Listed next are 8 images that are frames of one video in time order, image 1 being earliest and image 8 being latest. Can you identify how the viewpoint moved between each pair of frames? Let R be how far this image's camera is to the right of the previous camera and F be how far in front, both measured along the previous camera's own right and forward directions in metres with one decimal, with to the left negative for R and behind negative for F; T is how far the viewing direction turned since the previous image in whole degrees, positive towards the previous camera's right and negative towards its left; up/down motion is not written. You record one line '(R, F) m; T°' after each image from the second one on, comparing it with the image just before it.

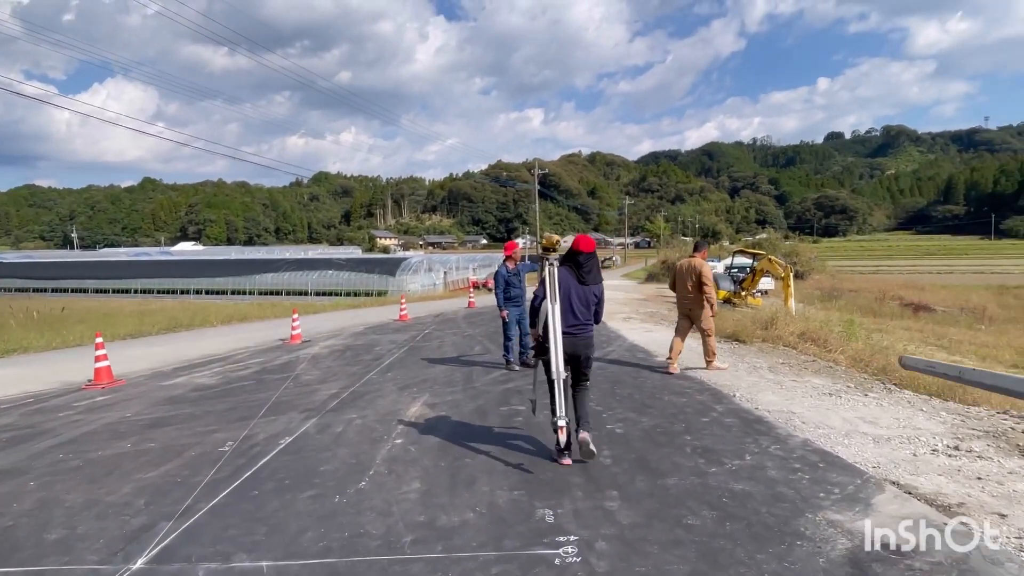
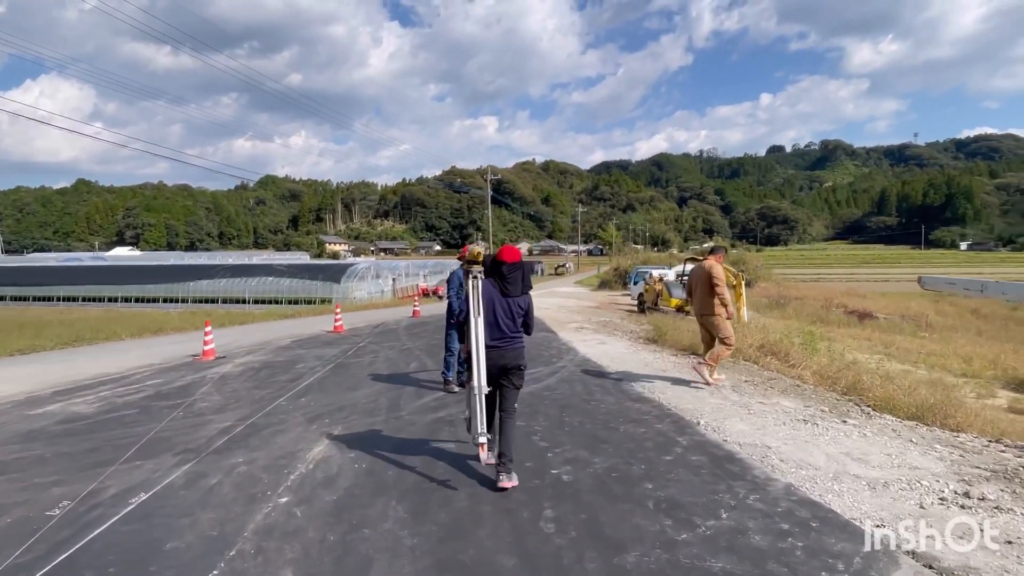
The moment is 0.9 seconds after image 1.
(+0.3, +1.2) m; +4°
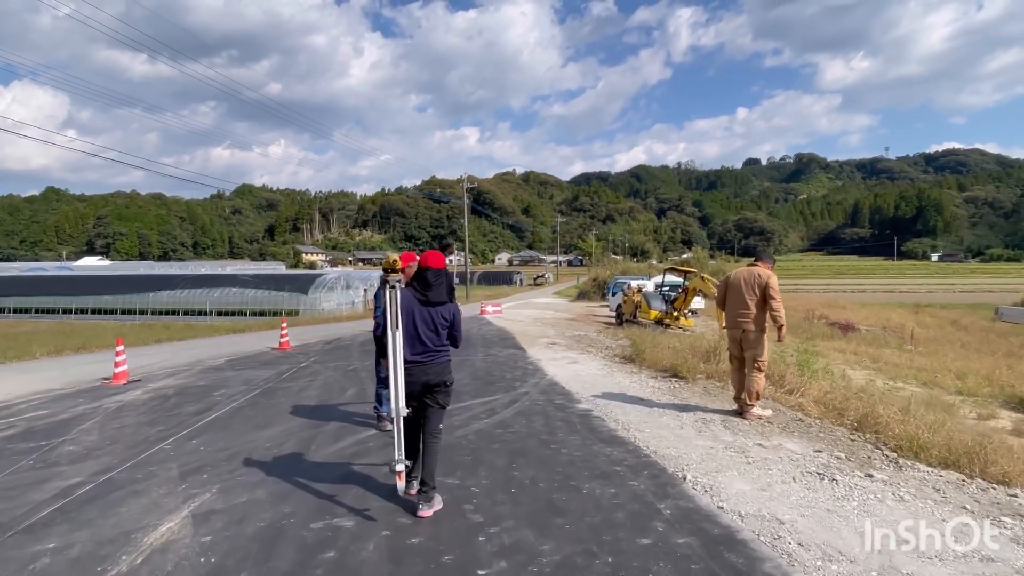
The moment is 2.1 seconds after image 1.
(+0.4, +1.5) m; +2°
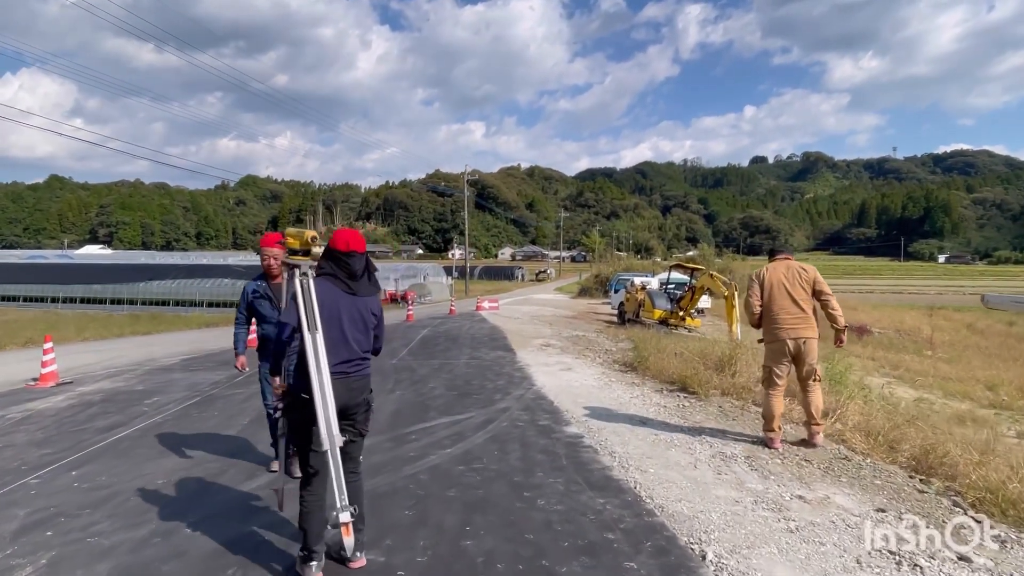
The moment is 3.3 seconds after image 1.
(+0.3, +1.5) m; 0°
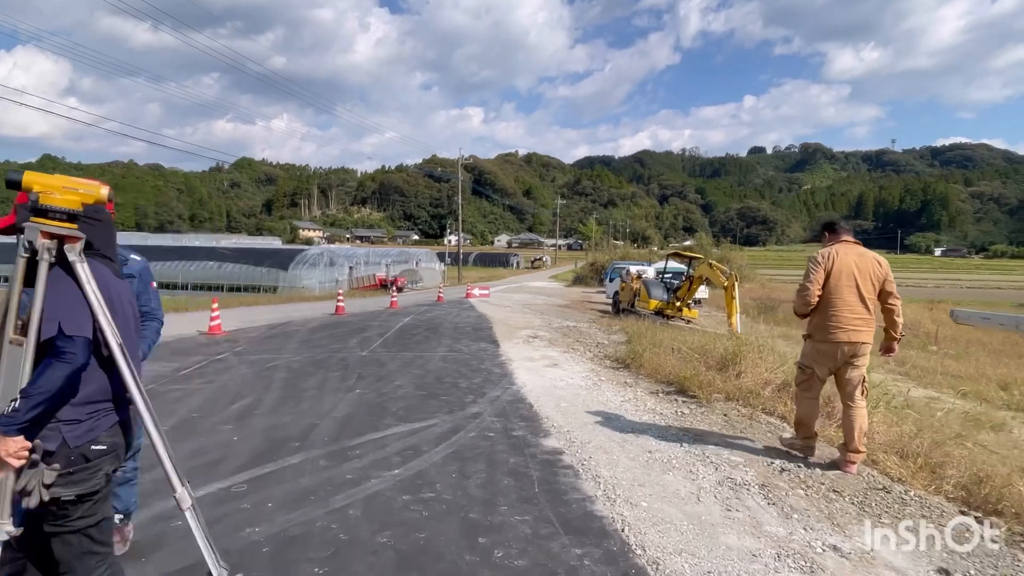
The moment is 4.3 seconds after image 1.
(+0.2, +1.1) m; 0°
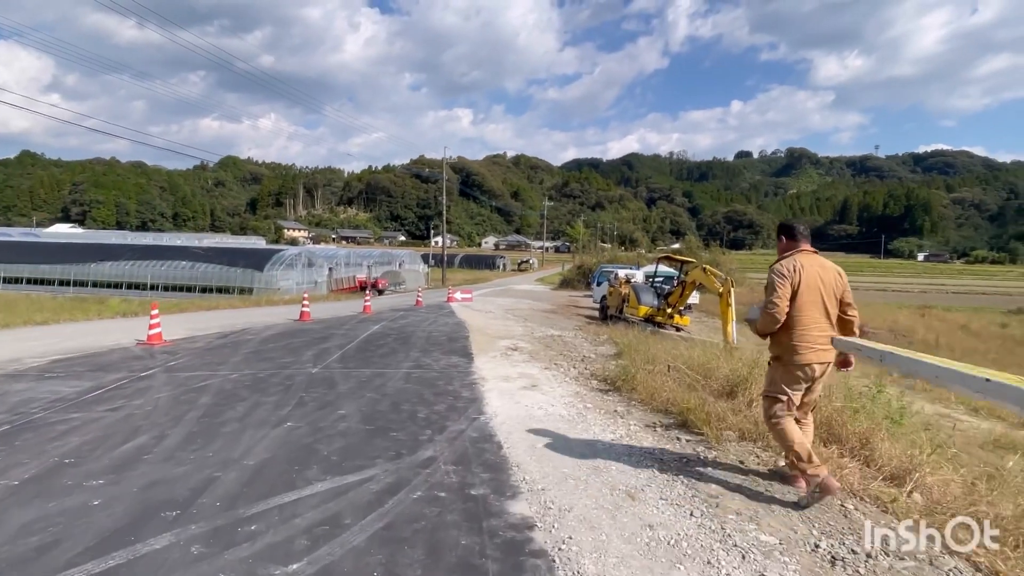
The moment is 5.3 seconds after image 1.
(+0.2, +1.4) m; +1°
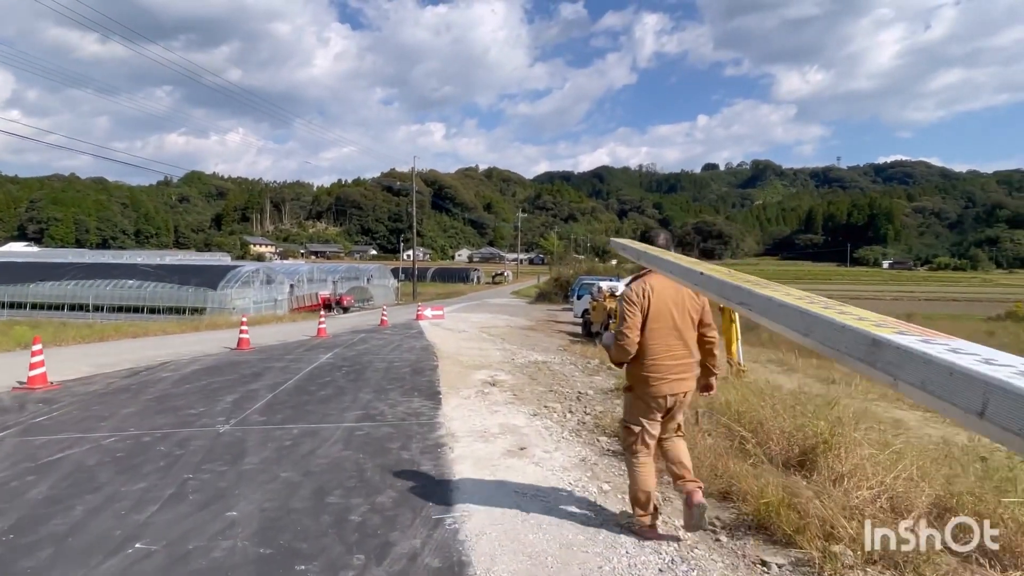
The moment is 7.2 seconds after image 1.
(0.0, +2.2) m; +2°
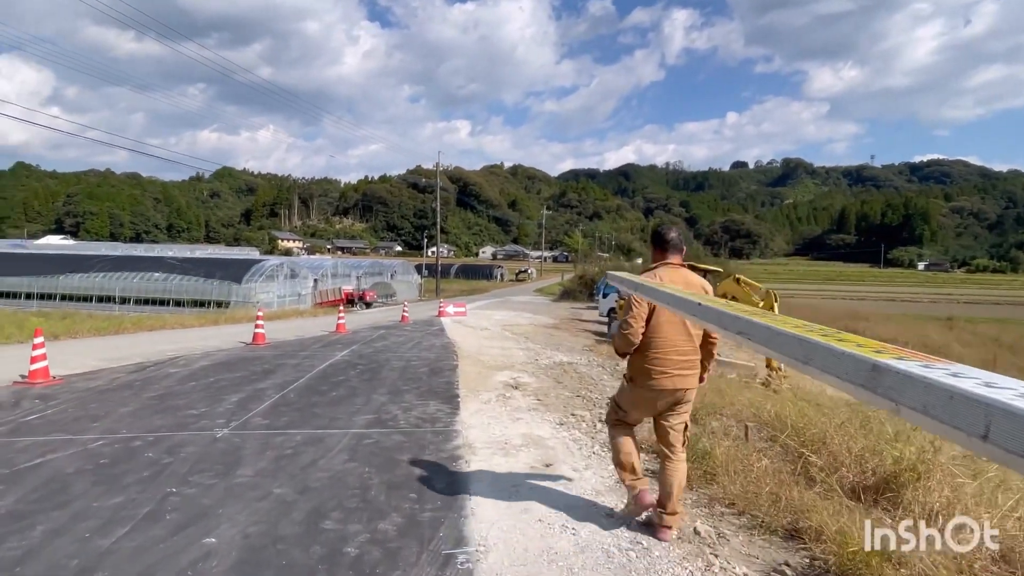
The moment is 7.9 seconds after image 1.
(0.0, +0.7) m; -2°
